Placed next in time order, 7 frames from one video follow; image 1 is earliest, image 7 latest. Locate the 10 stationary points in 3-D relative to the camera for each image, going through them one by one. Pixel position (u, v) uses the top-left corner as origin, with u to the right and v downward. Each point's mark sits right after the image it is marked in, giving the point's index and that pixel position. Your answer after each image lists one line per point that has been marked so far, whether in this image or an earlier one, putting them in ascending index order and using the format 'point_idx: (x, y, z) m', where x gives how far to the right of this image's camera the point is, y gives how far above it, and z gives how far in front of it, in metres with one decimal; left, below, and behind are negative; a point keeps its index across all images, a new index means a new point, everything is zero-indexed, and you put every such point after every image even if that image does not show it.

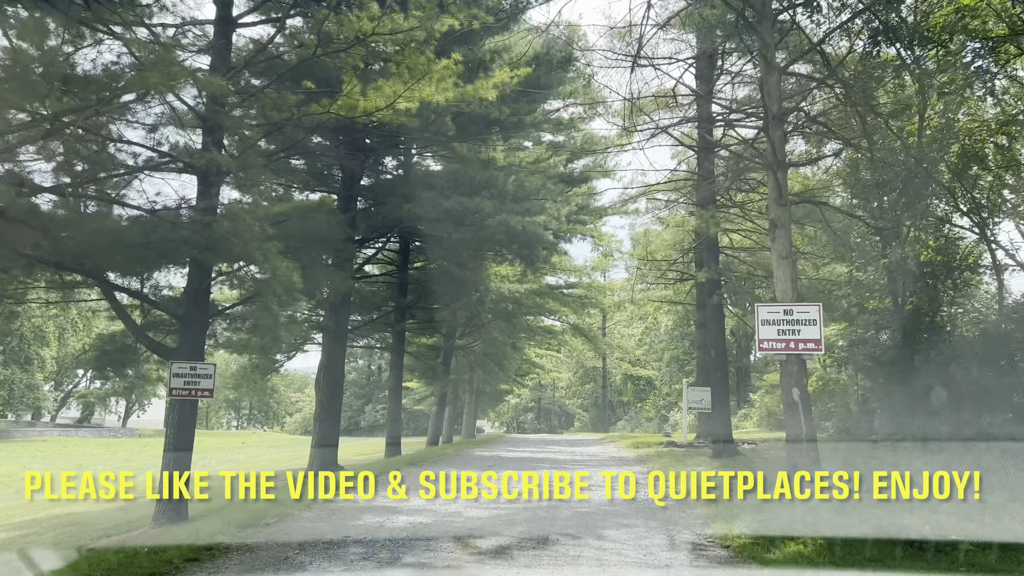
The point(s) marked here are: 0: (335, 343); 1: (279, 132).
0: (-3.1, -1.0, +13.1) m
1: (-3.0, +2.0, +9.6) m
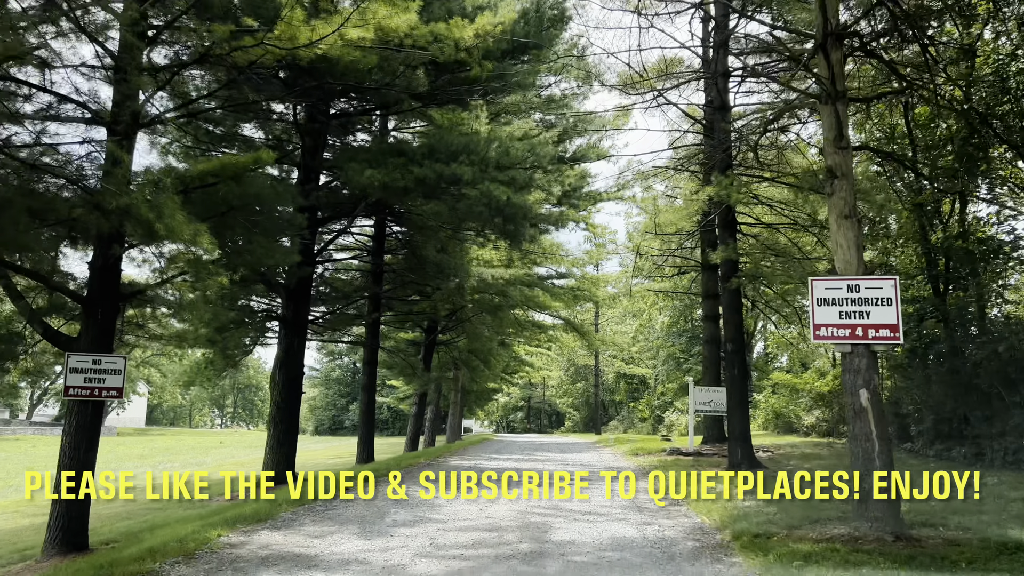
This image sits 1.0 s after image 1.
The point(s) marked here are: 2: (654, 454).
0: (-3.4, -0.7, +11.5) m
1: (-3.2, +2.2, +7.9) m
2: (+2.8, -3.2, +14.4) m
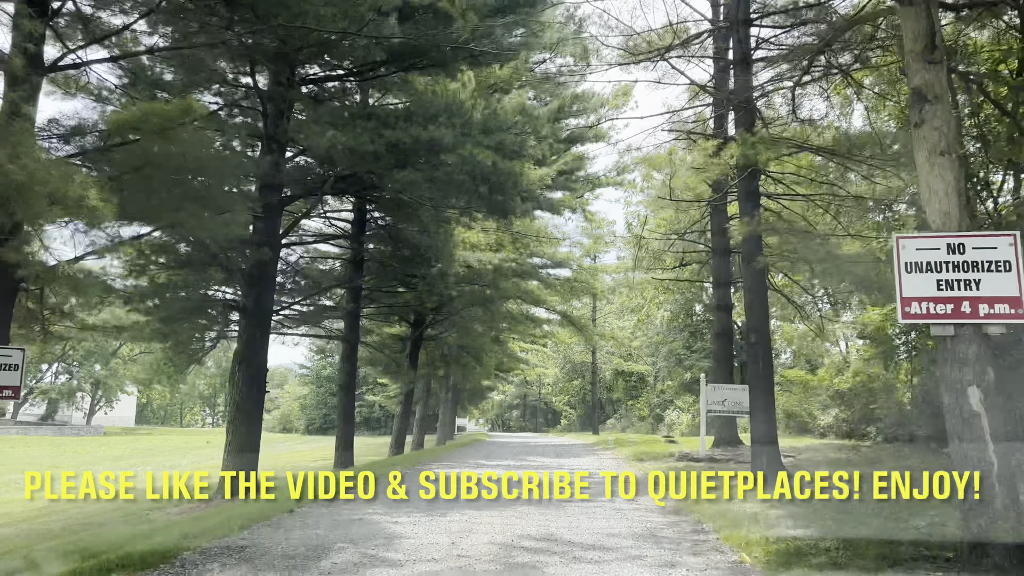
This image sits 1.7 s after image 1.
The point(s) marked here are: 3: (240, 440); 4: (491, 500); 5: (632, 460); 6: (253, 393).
0: (-3.5, -0.6, +10.2) m
1: (-3.3, +2.4, +6.7) m
2: (+2.6, -3.0, +13.2) m
3: (-3.7, -2.0, +10.1) m
4: (-0.2, -2.6, +9.6) m
5: (+2.3, -3.3, +14.2) m
6: (-3.5, -1.4, +10.1) m
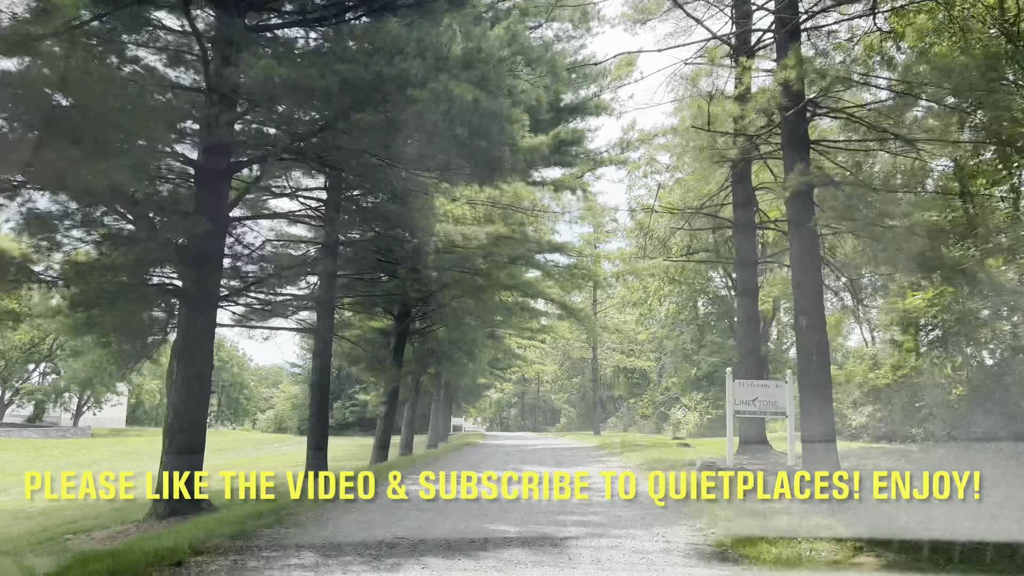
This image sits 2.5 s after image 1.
0: (-3.6, -0.3, +8.6) m
1: (-3.4, +2.6, +5.1) m
2: (+2.5, -2.7, +11.6) m
3: (-3.8, -1.8, +8.5) m
4: (-0.3, -2.4, +8.0) m
5: (+2.2, -3.0, +12.6) m
6: (-3.6, -1.2, +8.5) m
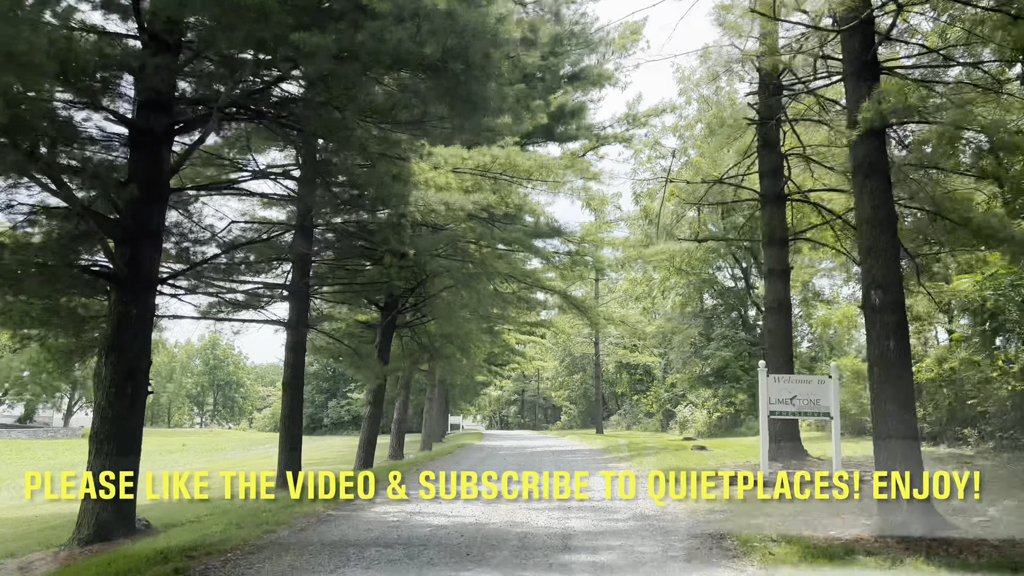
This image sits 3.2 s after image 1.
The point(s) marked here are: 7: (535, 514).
0: (-3.7, -0.2, +7.2) m
1: (-3.5, +2.8, +3.7) m
2: (+2.5, -2.5, +10.3) m
3: (-3.8, -1.6, +7.1) m
4: (-0.3, -2.2, +6.7) m
5: (+2.1, -2.8, +11.3) m
6: (-3.7, -1.0, +7.1) m
7: (+0.2, -2.4, +7.9) m
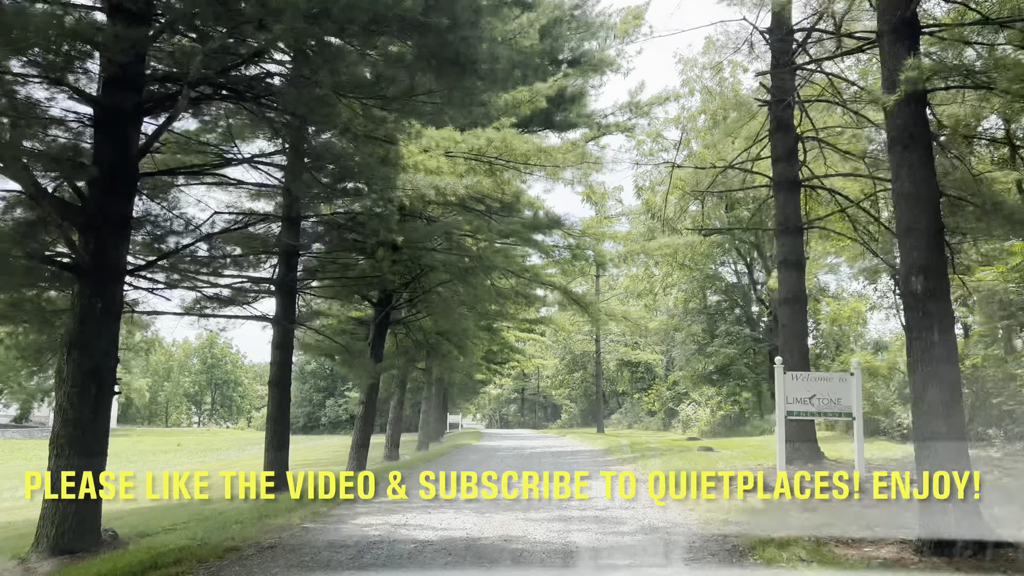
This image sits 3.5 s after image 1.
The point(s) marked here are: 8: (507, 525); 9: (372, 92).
0: (-3.7, -0.1, +6.7) m
1: (-3.6, +2.8, +3.2) m
2: (+2.4, -2.4, +9.8) m
3: (-3.9, -1.6, +6.6) m
4: (-0.4, -2.1, +6.1) m
5: (+2.1, -2.7, +10.7) m
6: (-3.7, -0.9, +6.6) m
7: (+0.2, -2.3, +7.3) m
8: (-0.1, -2.2, +7.0) m
9: (-1.2, +1.7, +6.6) m
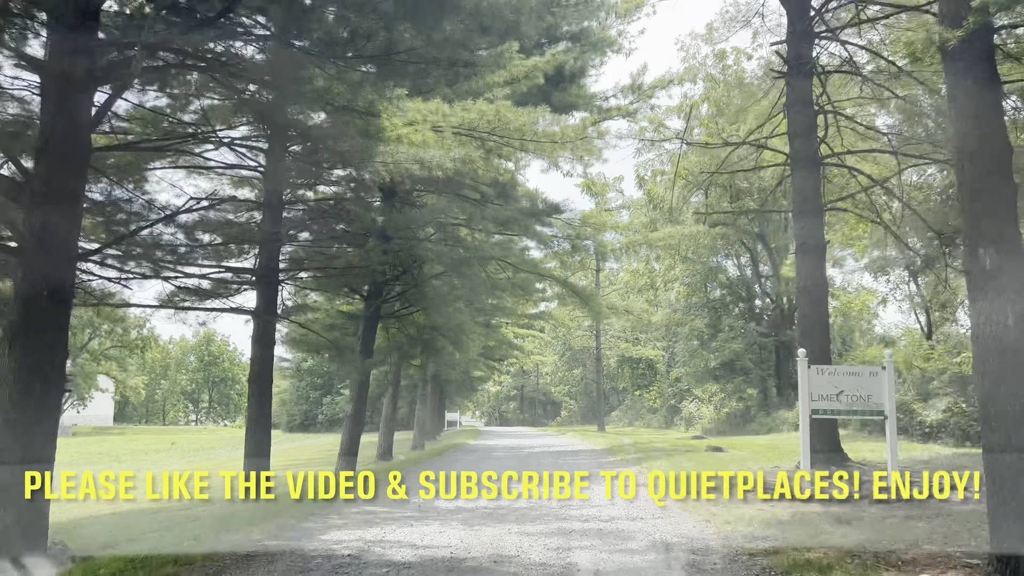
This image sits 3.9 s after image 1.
0: (-3.8, 0.0, +6.0) m
1: (-3.6, +2.9, +2.5) m
2: (+2.4, -2.3, +9.1) m
3: (-3.9, -1.4, +5.9) m
4: (-0.4, -2.0, +5.5) m
5: (+2.0, -2.5, +10.1) m
6: (-3.7, -0.8, +5.9) m
7: (+0.2, -2.2, +6.7) m
8: (-0.1, -2.1, +6.4) m
9: (-1.3, +1.8, +5.9) m
